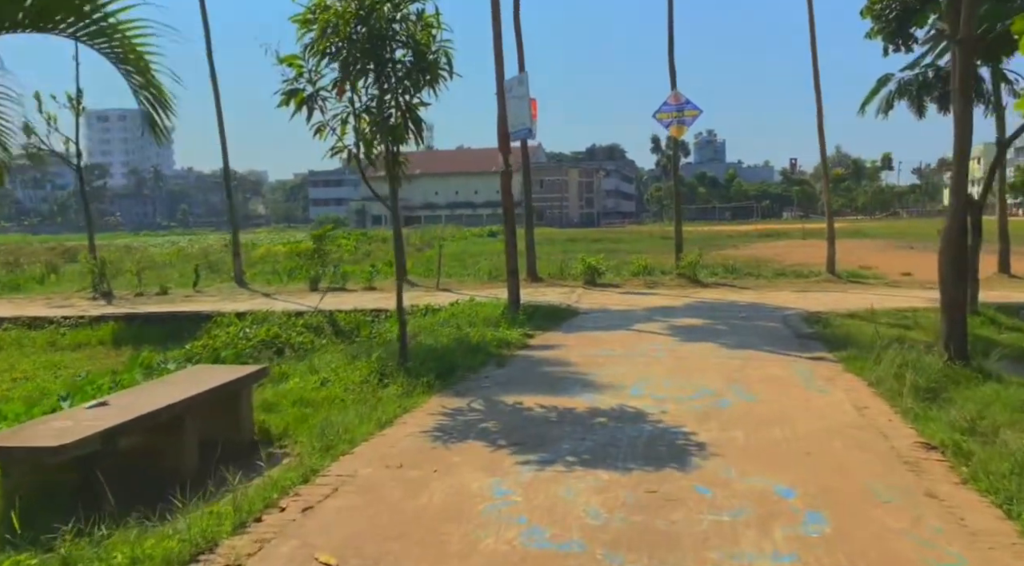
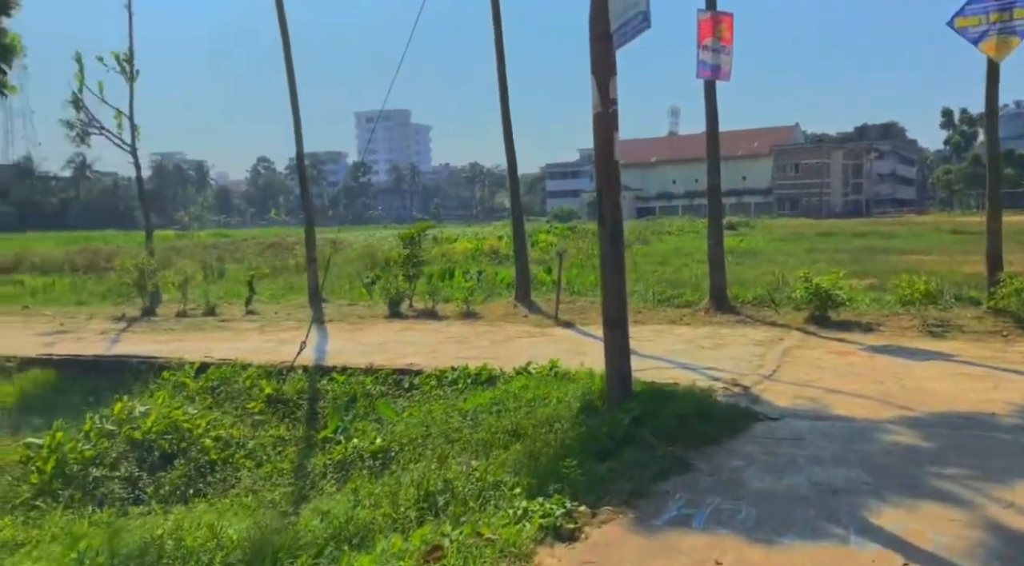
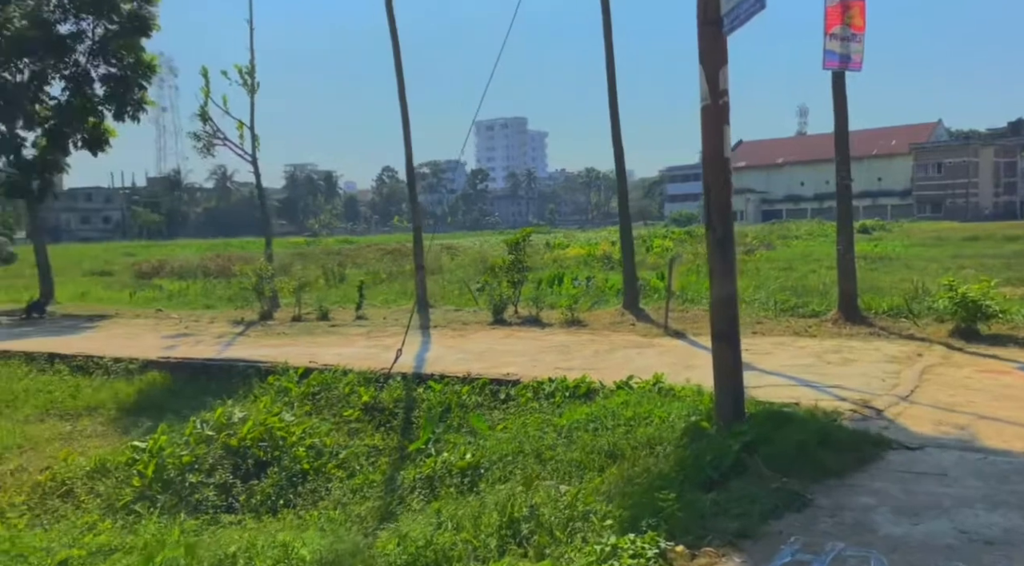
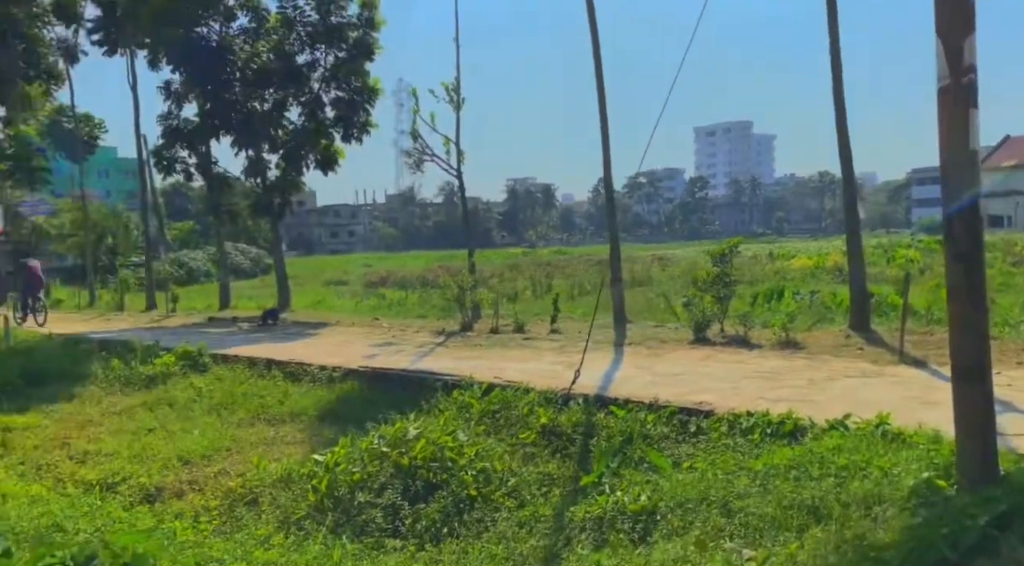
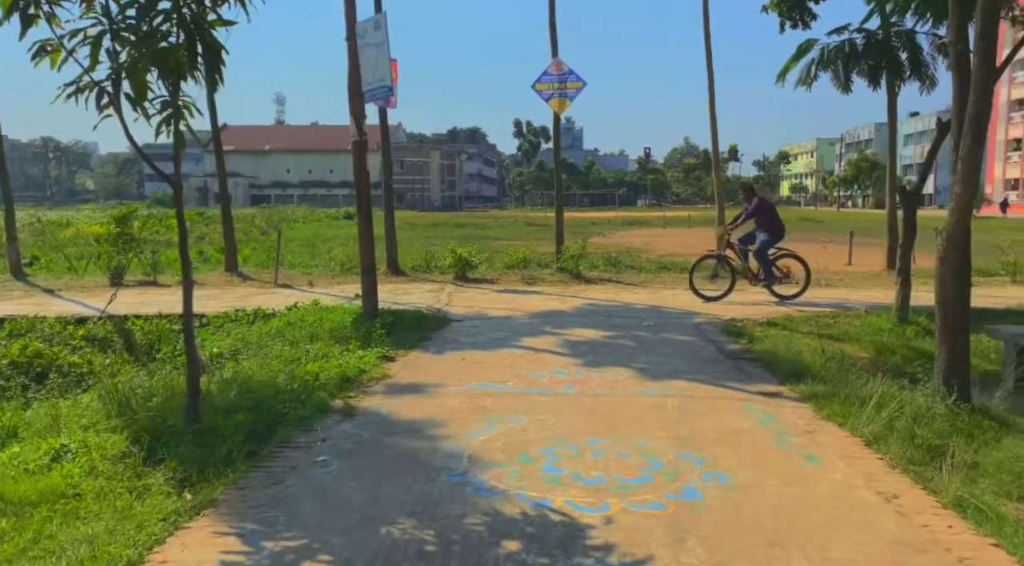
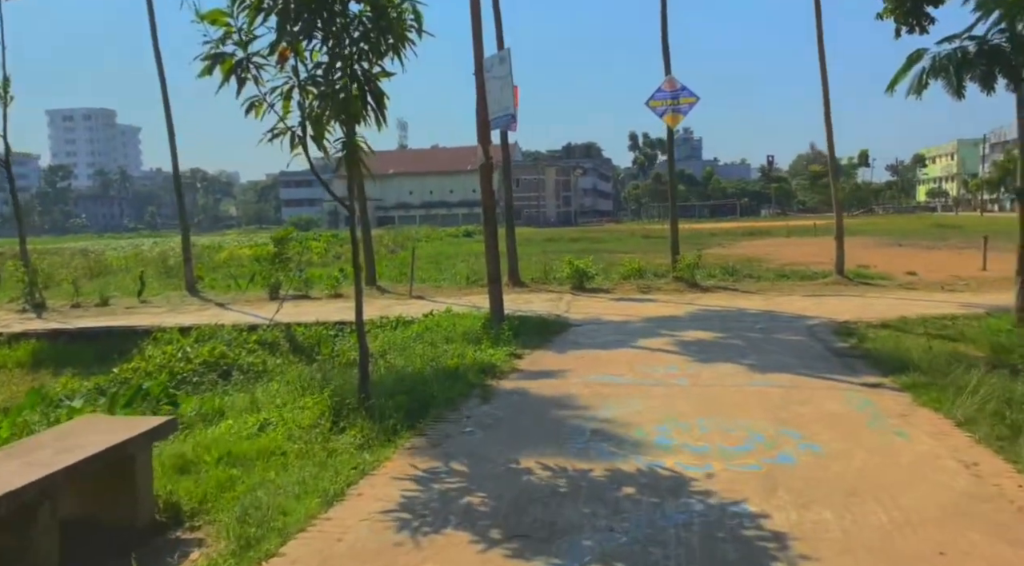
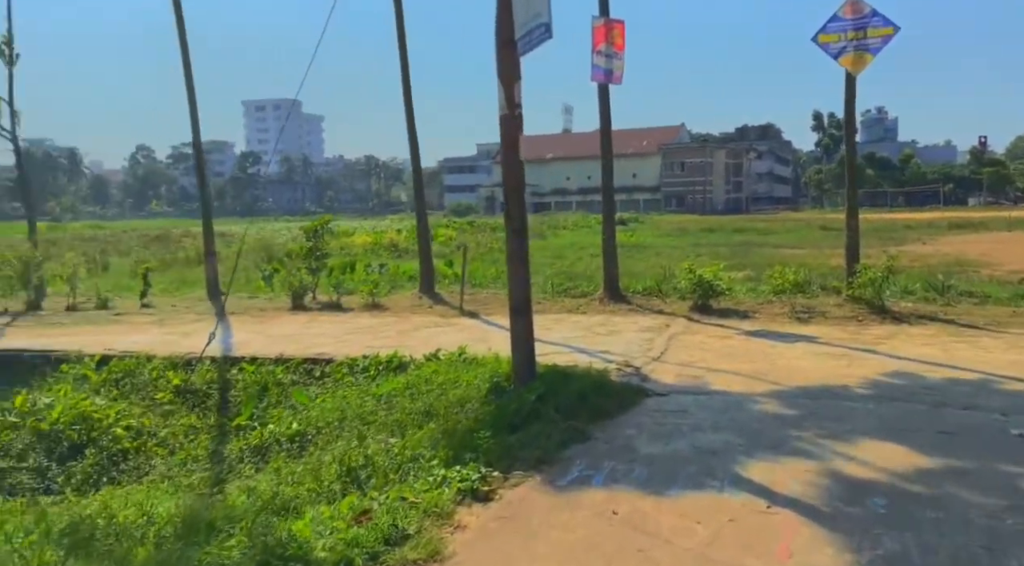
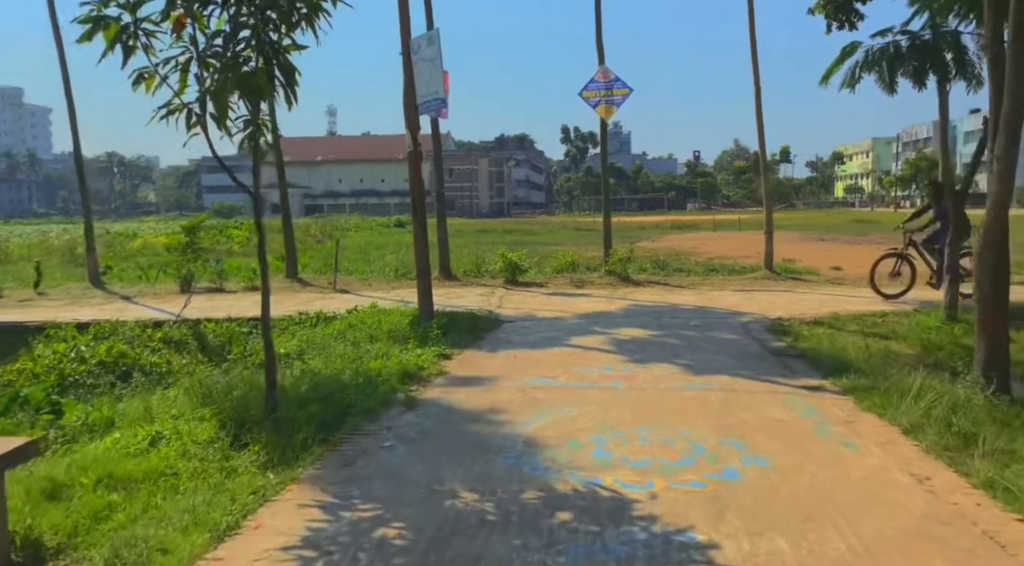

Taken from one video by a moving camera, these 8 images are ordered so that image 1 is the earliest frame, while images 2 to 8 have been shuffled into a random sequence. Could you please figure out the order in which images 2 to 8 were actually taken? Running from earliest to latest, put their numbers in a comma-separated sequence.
6, 8, 5, 7, 2, 3, 4
